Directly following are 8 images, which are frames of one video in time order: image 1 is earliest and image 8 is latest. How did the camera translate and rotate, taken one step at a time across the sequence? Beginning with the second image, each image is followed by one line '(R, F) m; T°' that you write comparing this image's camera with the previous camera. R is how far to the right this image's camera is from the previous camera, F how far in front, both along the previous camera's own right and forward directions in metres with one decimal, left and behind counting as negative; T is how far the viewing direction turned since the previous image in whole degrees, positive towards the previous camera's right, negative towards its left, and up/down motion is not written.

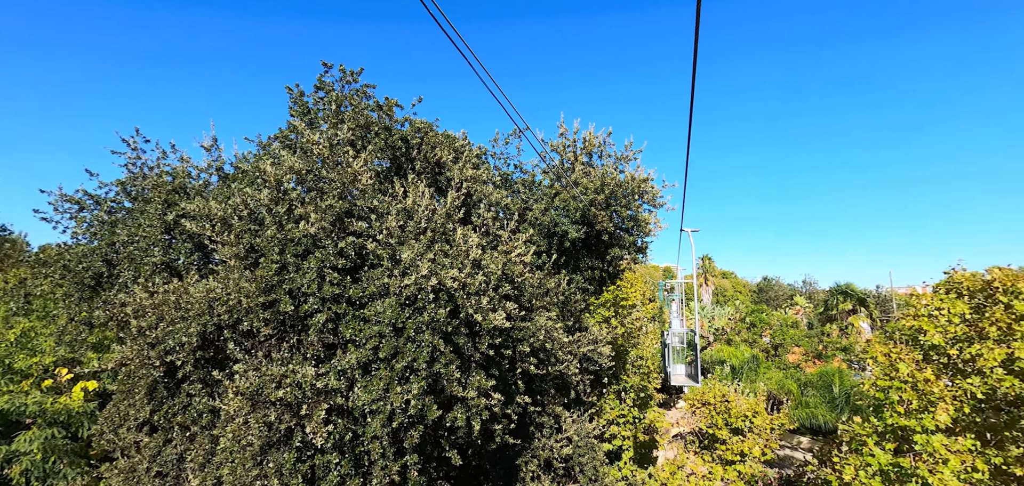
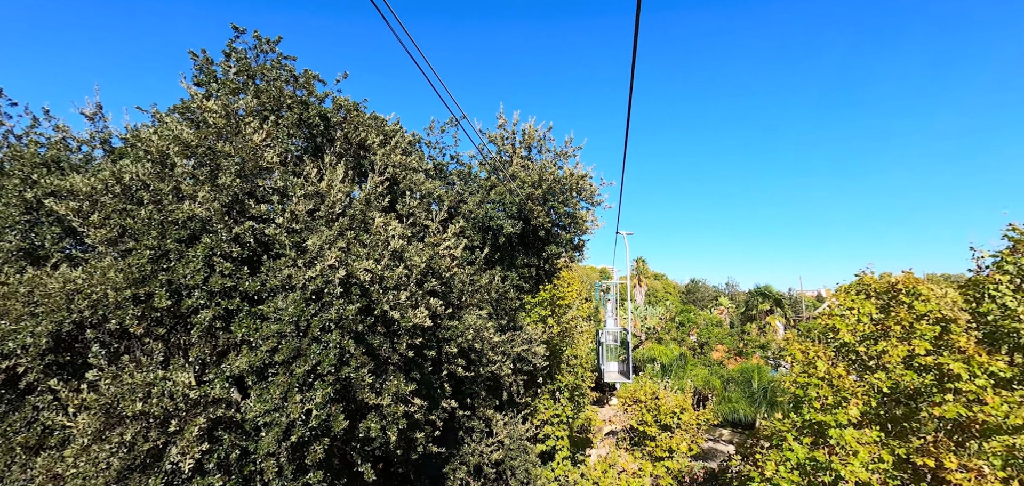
(+0.1, +0.3) m; +7°
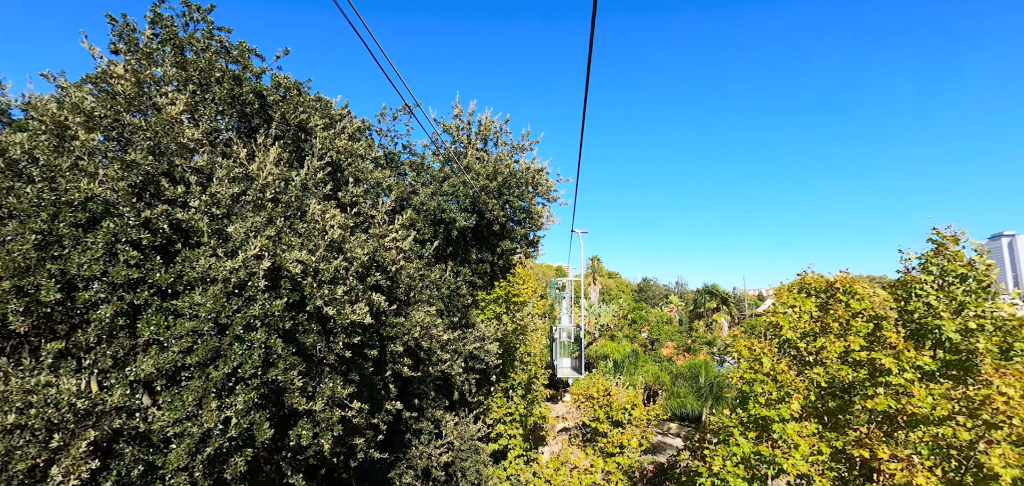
(0.0, +0.2) m; +5°
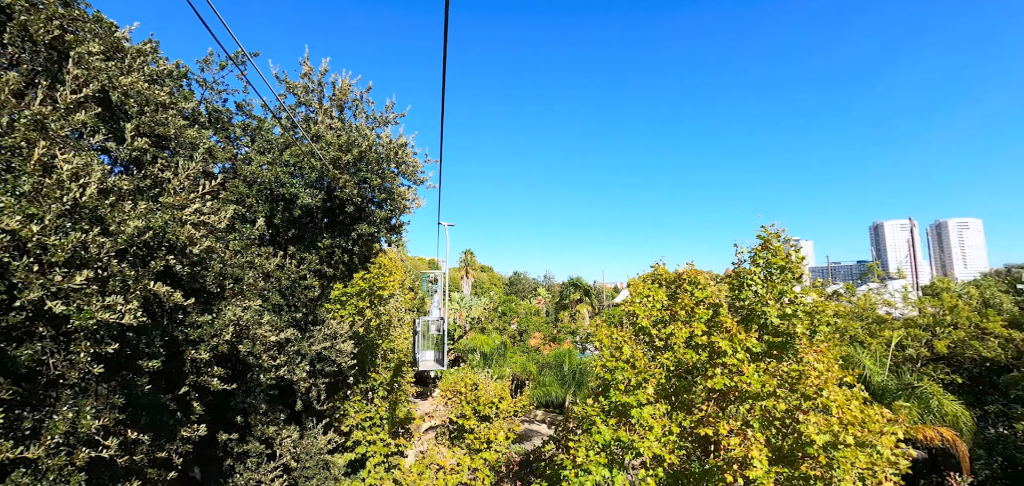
(+0.1, +0.5) m; +15°
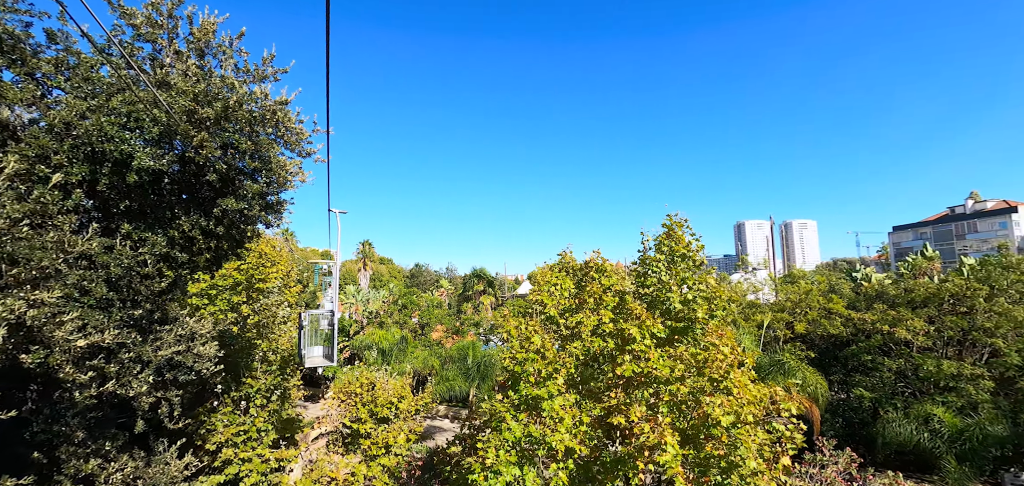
(0.0, +0.6) m; +12°
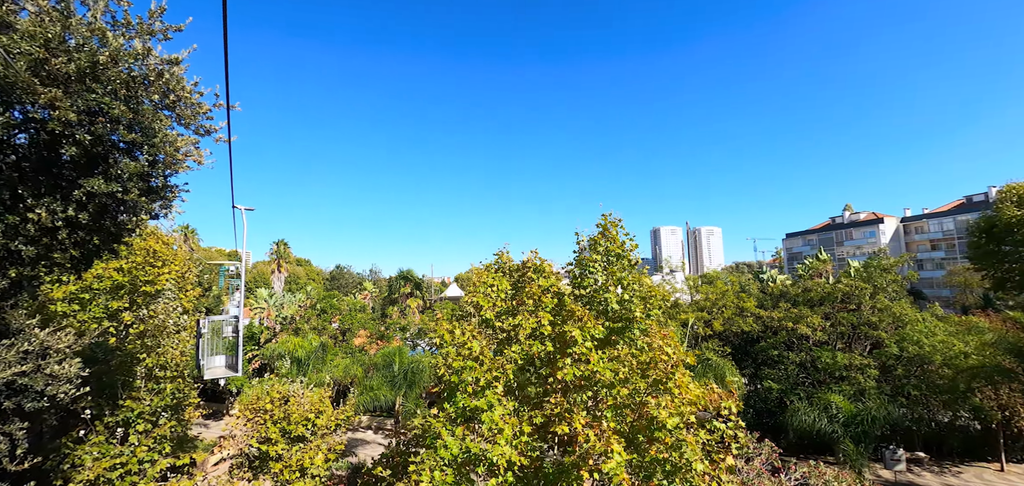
(-0.1, +0.5) m; +9°
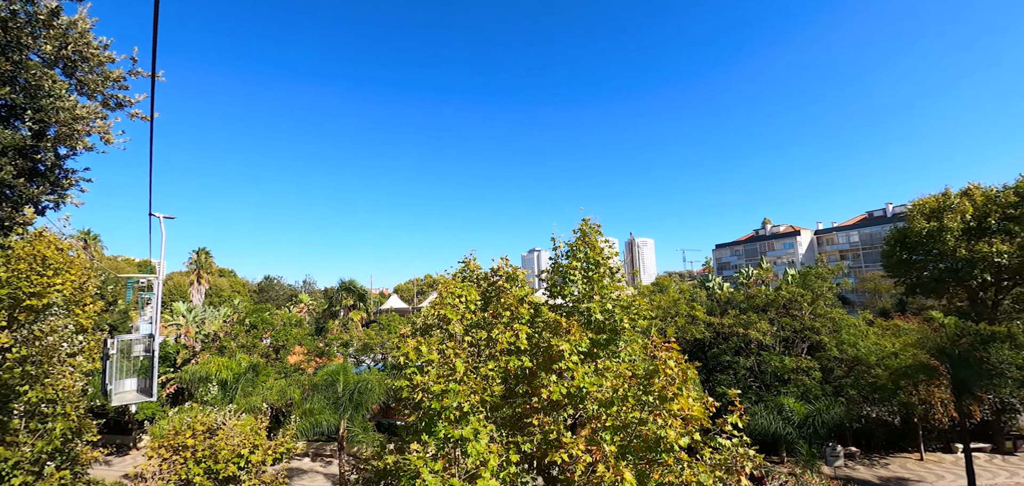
(-0.5, +0.8) m; +7°
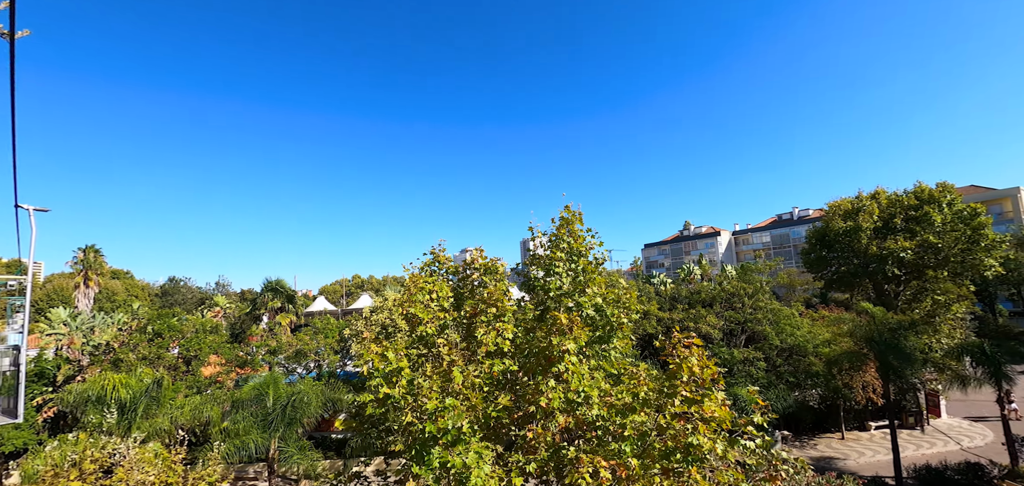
(-0.7, +1.0) m; +8°
